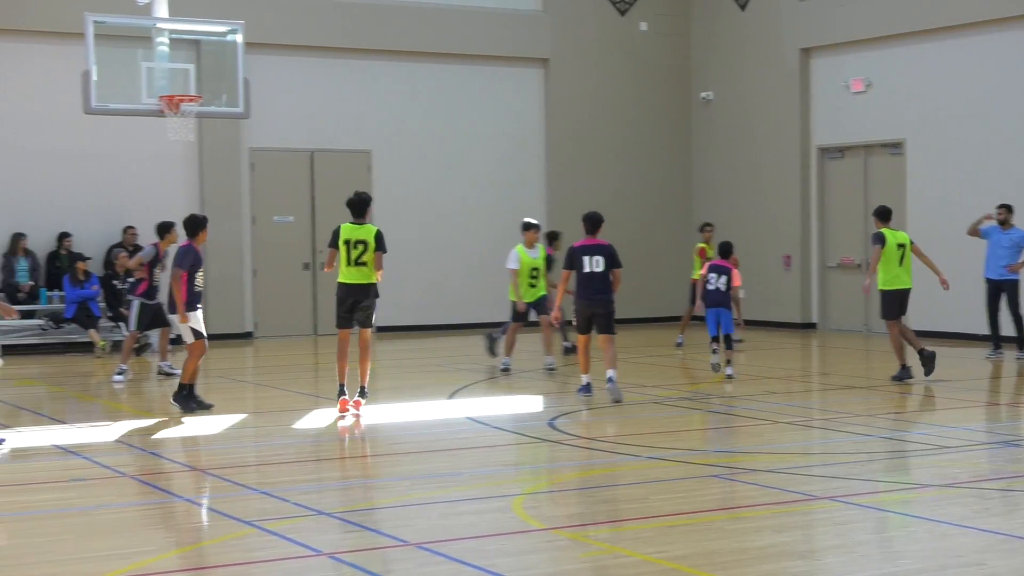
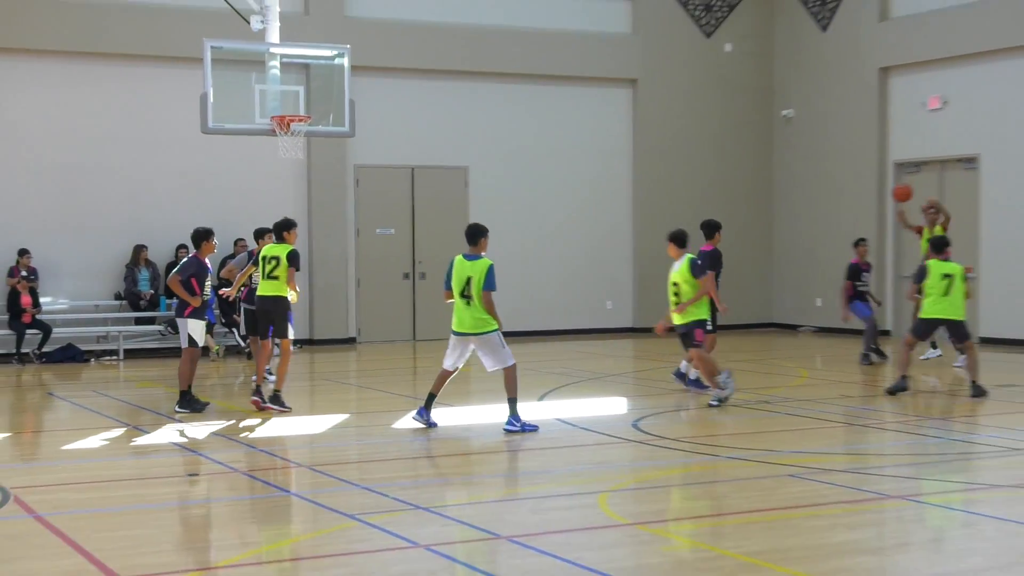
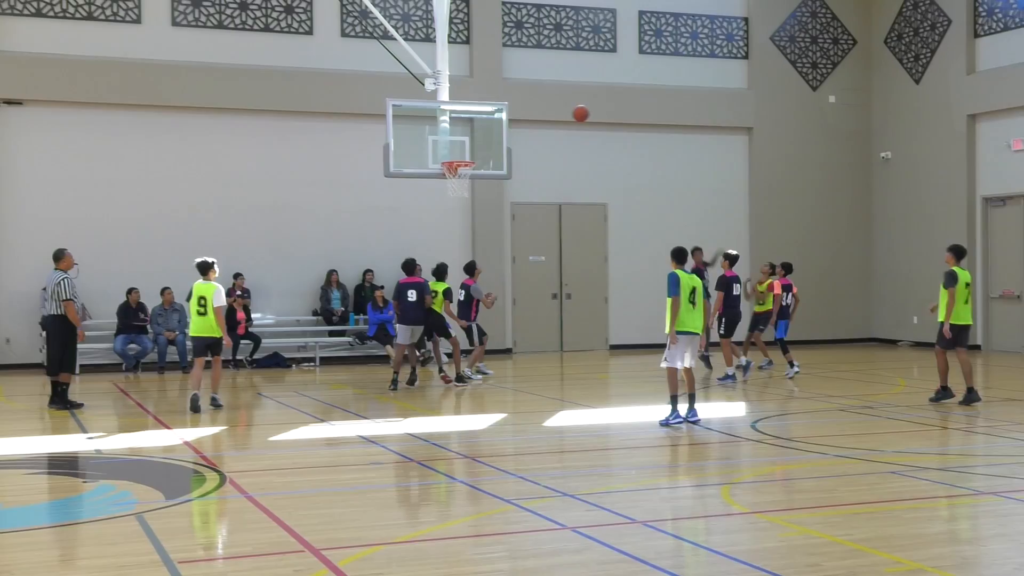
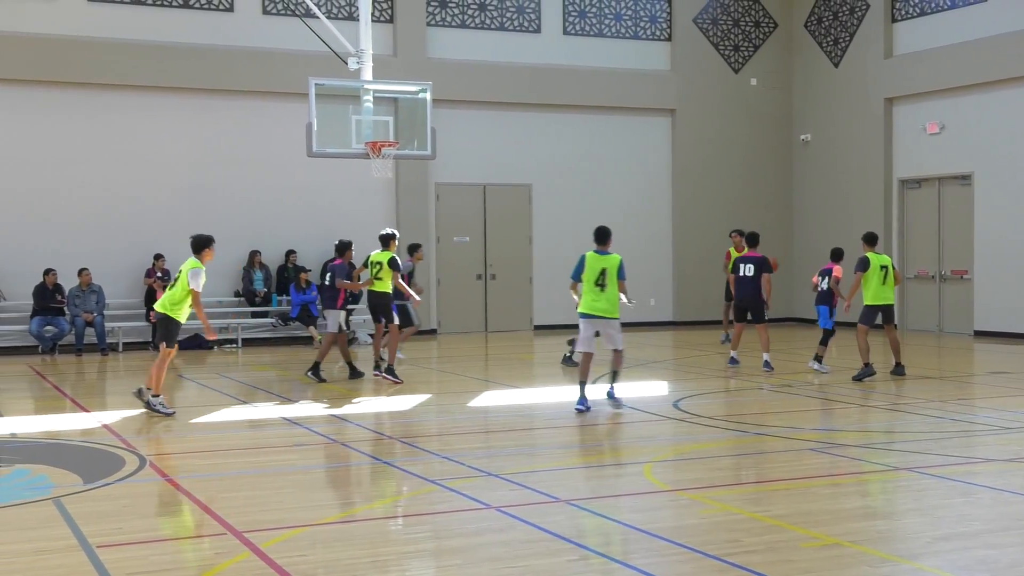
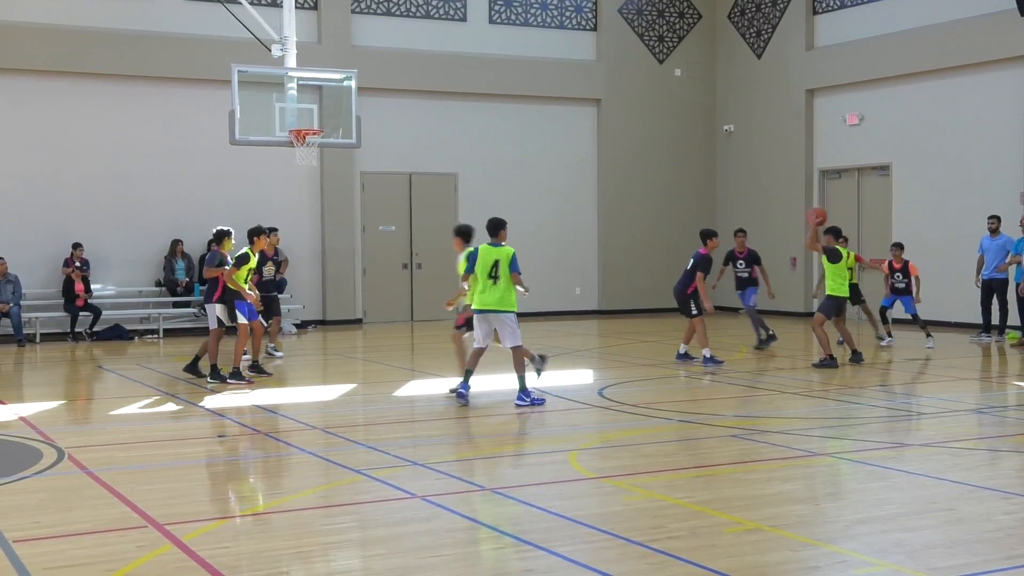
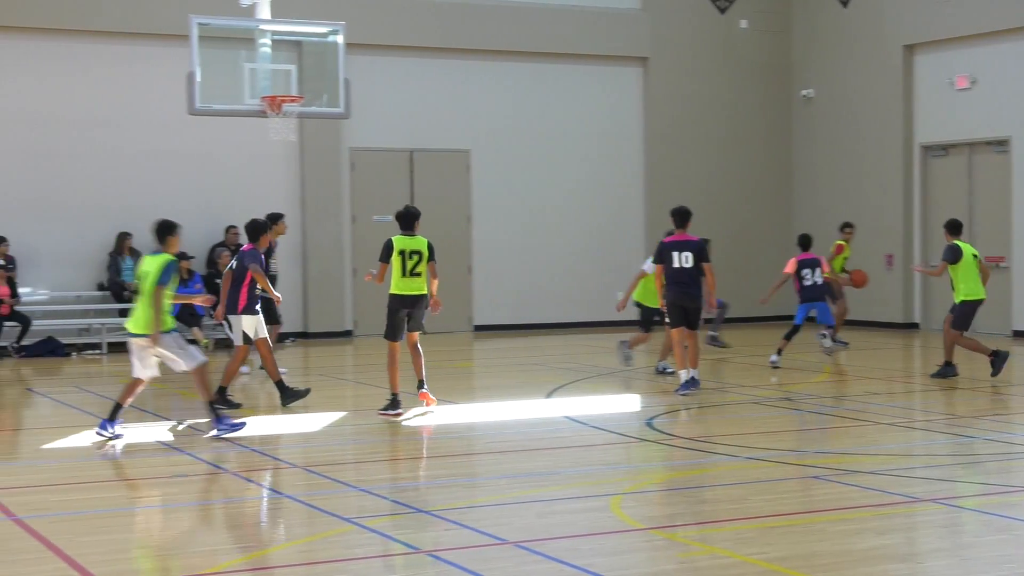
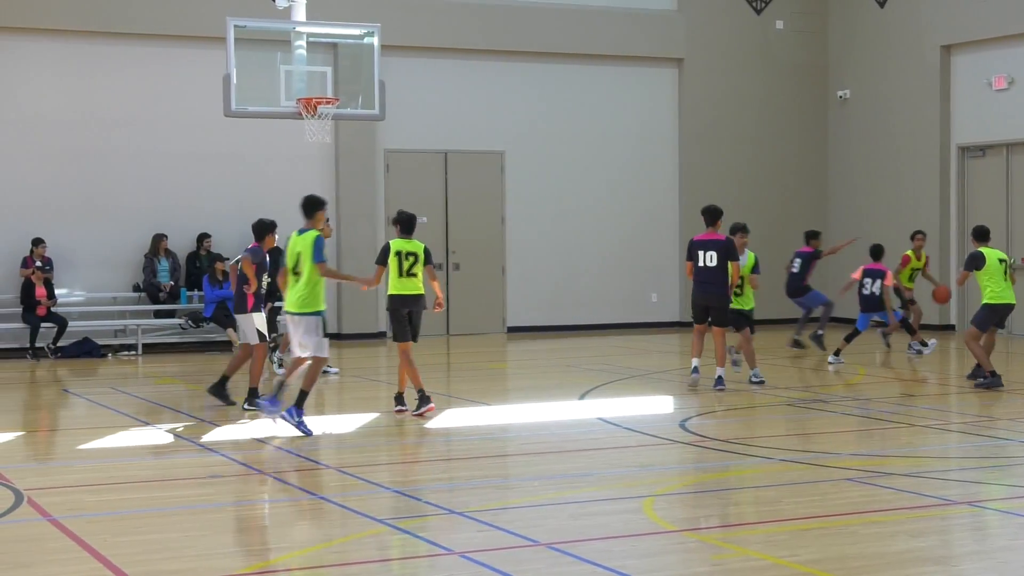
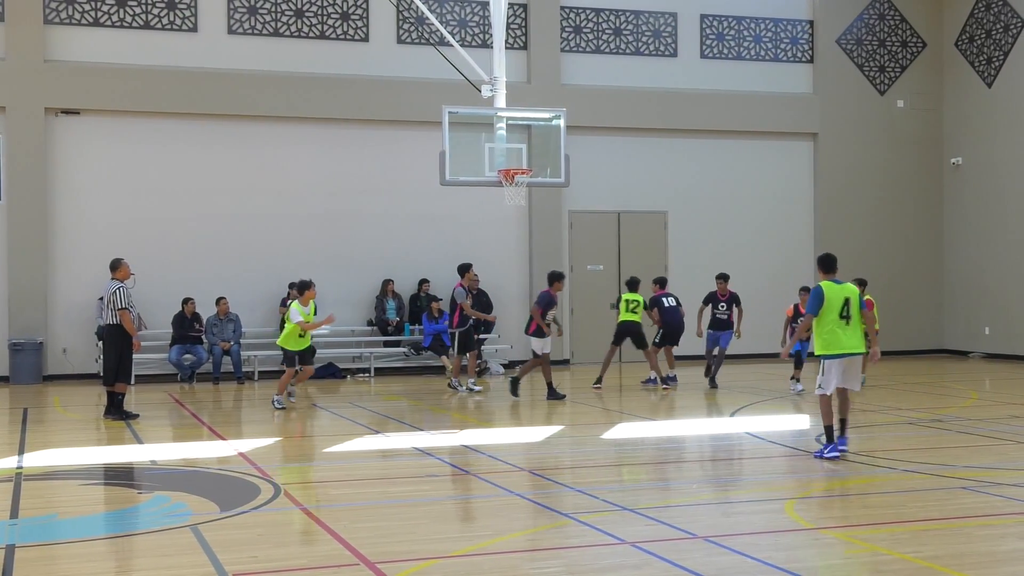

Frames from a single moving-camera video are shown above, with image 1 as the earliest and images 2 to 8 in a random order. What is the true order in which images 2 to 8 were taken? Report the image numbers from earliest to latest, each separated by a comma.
6, 7, 2, 5, 4, 3, 8
